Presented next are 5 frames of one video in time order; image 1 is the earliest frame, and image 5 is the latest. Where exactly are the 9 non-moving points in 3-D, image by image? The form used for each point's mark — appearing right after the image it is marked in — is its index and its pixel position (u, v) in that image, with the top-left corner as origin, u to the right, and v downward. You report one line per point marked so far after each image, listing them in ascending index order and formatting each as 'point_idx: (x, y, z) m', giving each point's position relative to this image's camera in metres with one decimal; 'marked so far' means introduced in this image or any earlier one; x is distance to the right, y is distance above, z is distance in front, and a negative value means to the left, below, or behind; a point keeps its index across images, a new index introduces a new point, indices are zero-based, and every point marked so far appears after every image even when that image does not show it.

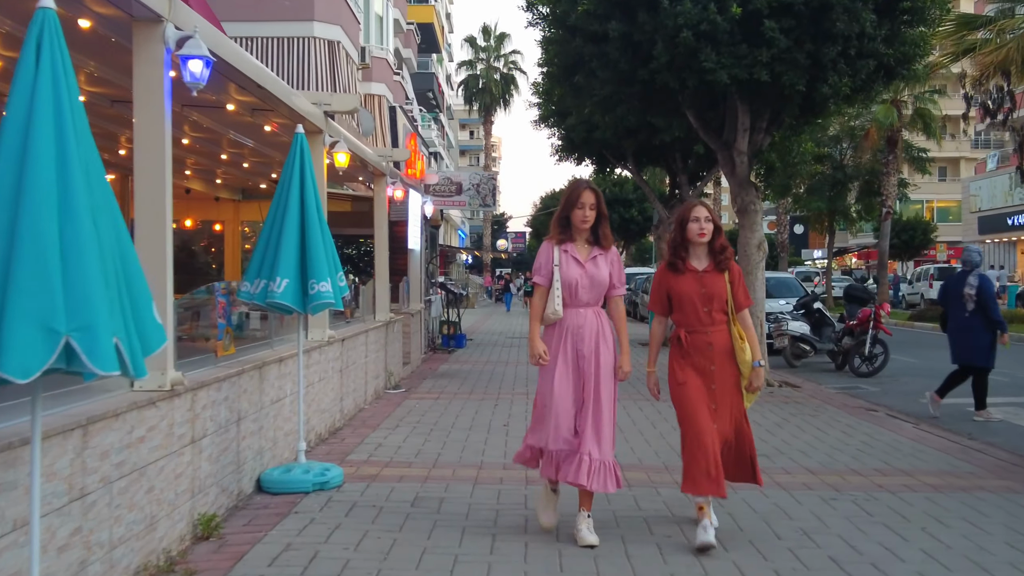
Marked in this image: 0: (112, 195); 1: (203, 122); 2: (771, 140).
0: (-1.1, +0.2, +3.2) m
1: (-2.5, +1.4, +9.9) m
2: (+3.0, +1.7, +13.8) m
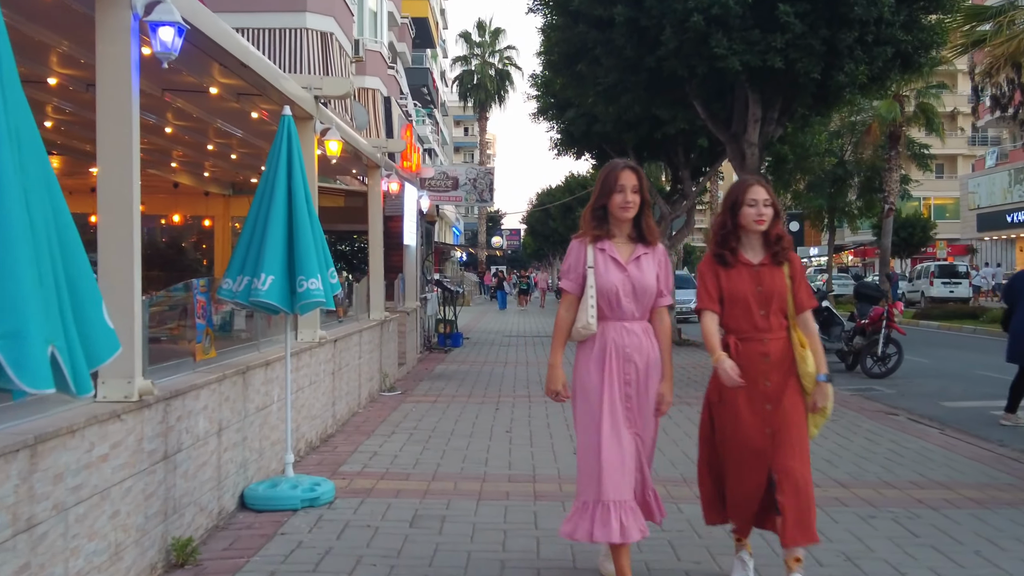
0: (-1.0, +0.3, +2.7) m
1: (-2.5, +1.4, +9.3) m
2: (+3.0, +1.7, +13.3) m
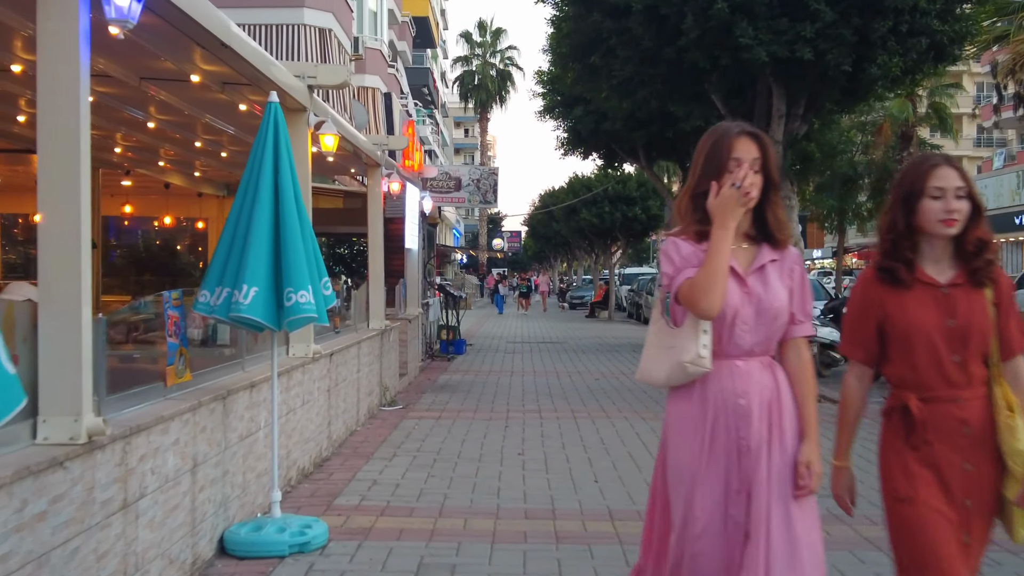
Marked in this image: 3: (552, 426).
0: (-0.9, +0.2, +1.9) m
1: (-2.4, +1.3, +8.6) m
2: (+3.1, +1.7, +12.5) m
3: (+0.3, -1.1, +9.4) m
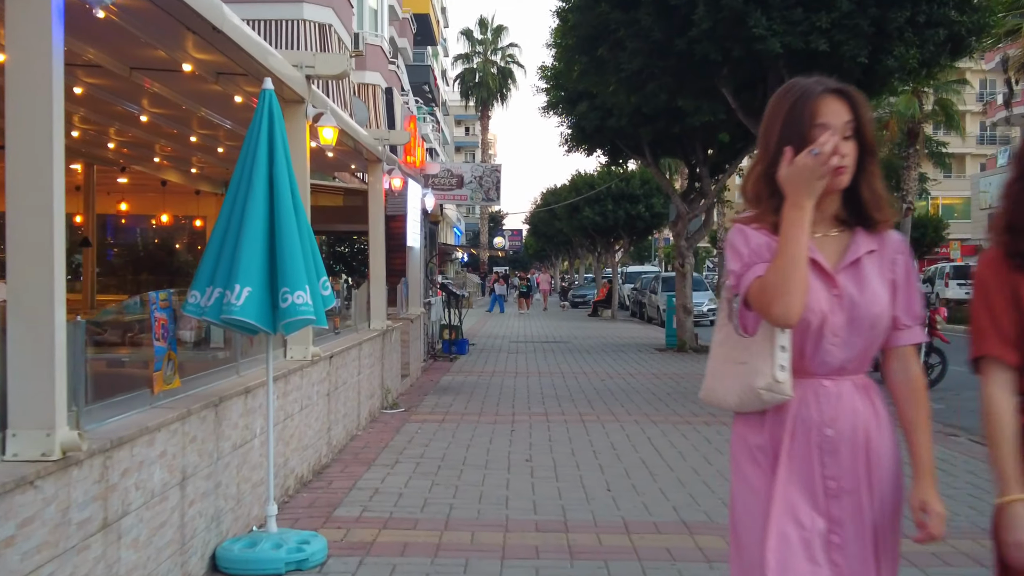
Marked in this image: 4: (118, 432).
0: (-0.9, +0.2, +1.6) m
1: (-2.4, +1.3, +8.2) m
2: (+3.1, +1.7, +12.2) m
3: (+0.4, -1.1, +9.1) m
4: (-1.3, -0.5, +3.9) m
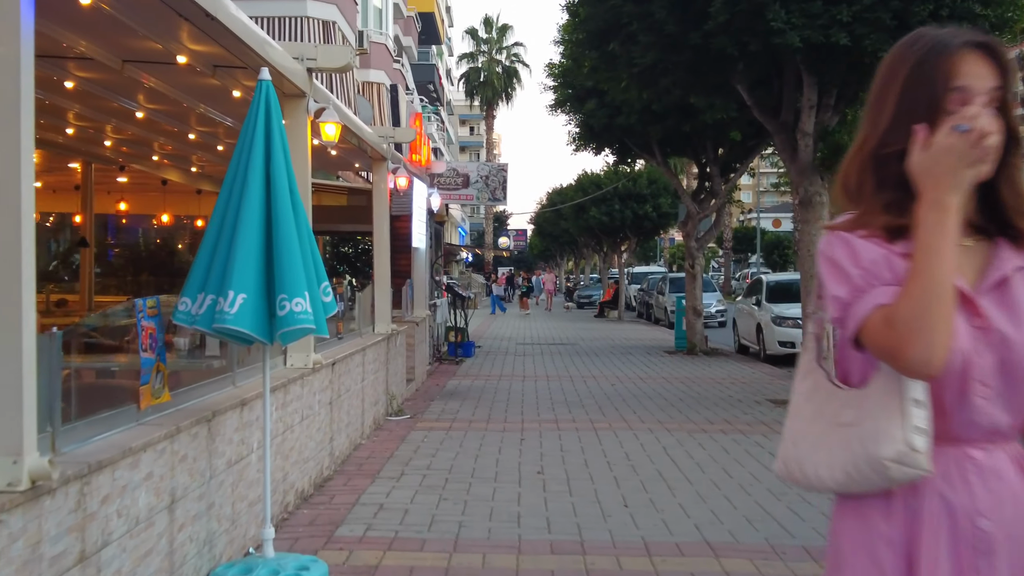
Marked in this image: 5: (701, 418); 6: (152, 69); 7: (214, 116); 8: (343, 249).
0: (-0.8, +0.2, +1.2) m
1: (-2.3, +1.3, +7.9) m
2: (+3.2, +1.6, +11.8) m
3: (+0.4, -1.1, +8.7) m
4: (-1.2, -0.5, +3.5) m
5: (+1.6, -1.1, +10.2) m
6: (-2.1, +1.3, +6.9) m
7: (-2.3, +1.3, +9.2) m
8: (-2.2, +0.5, +15.8) m
